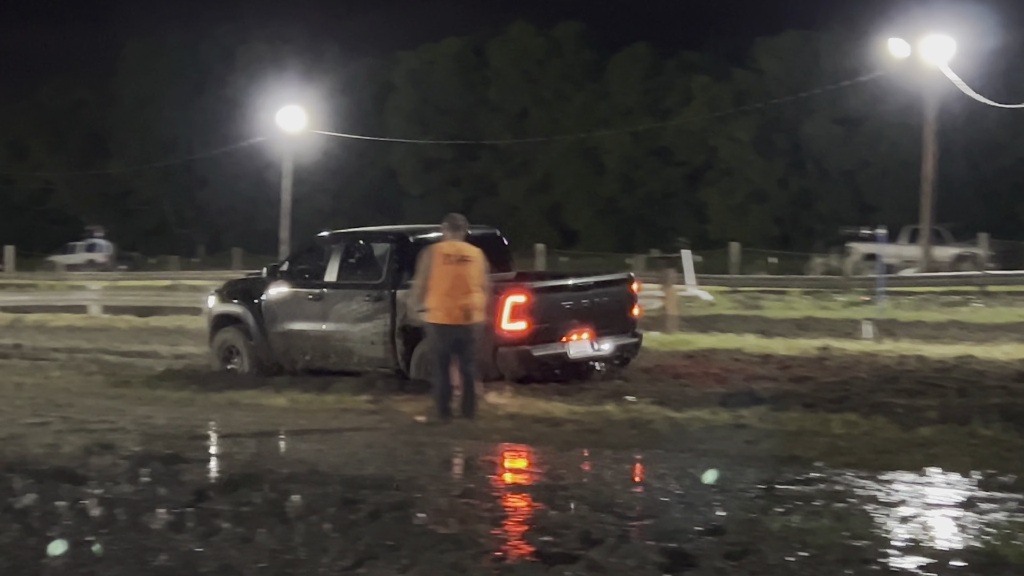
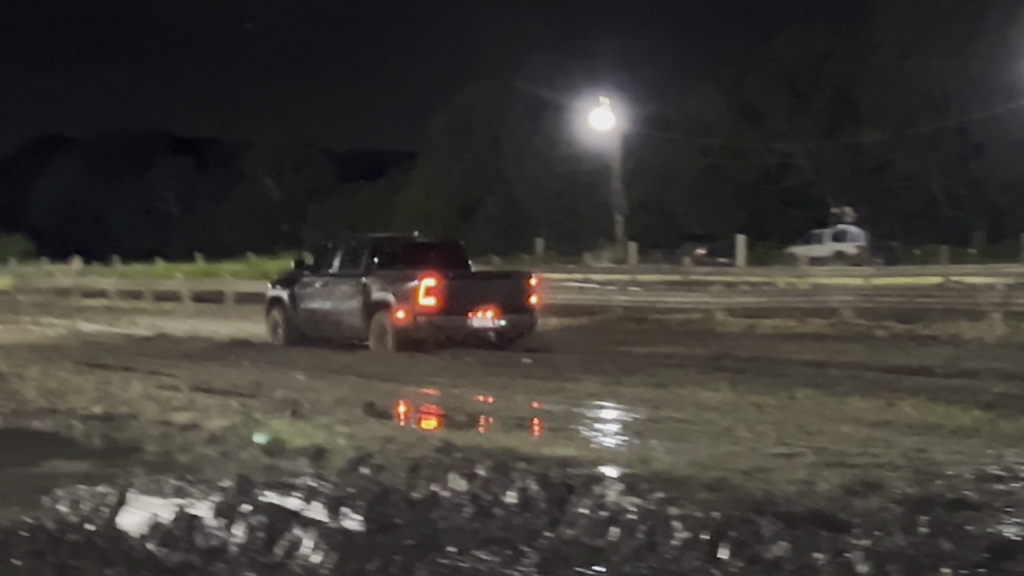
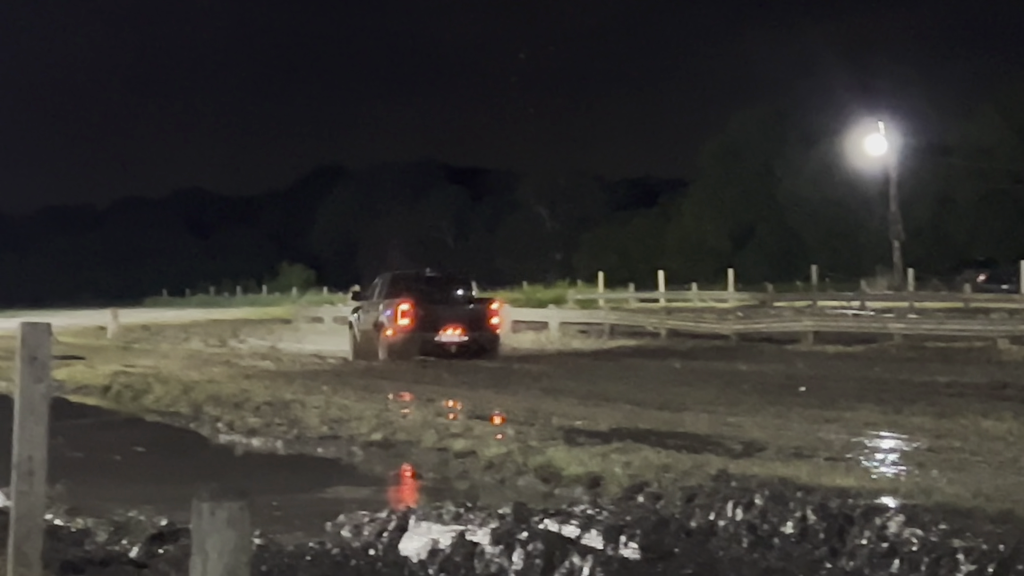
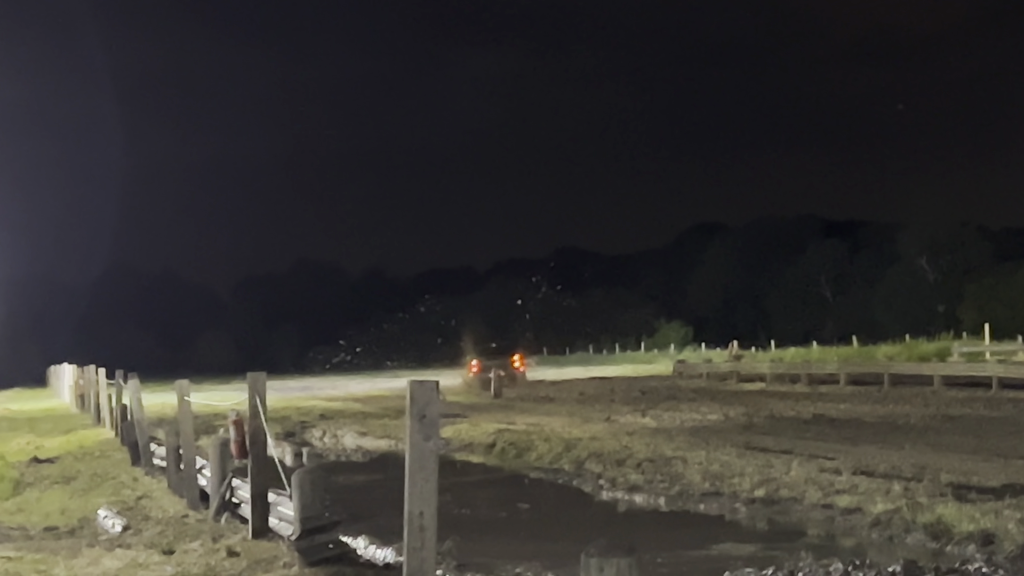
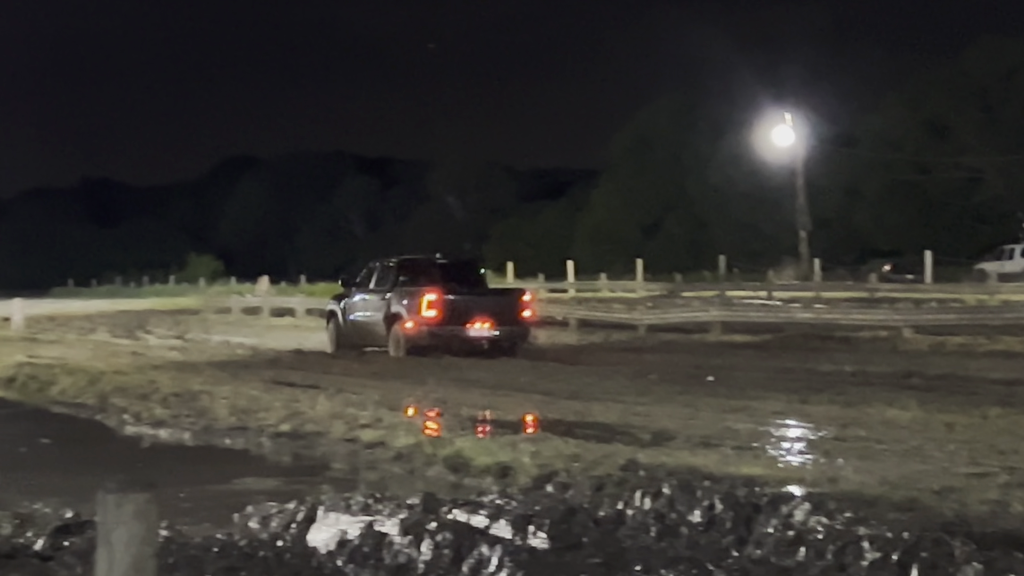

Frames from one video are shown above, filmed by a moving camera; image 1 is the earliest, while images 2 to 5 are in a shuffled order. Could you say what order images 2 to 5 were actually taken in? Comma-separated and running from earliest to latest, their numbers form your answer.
2, 5, 3, 4
